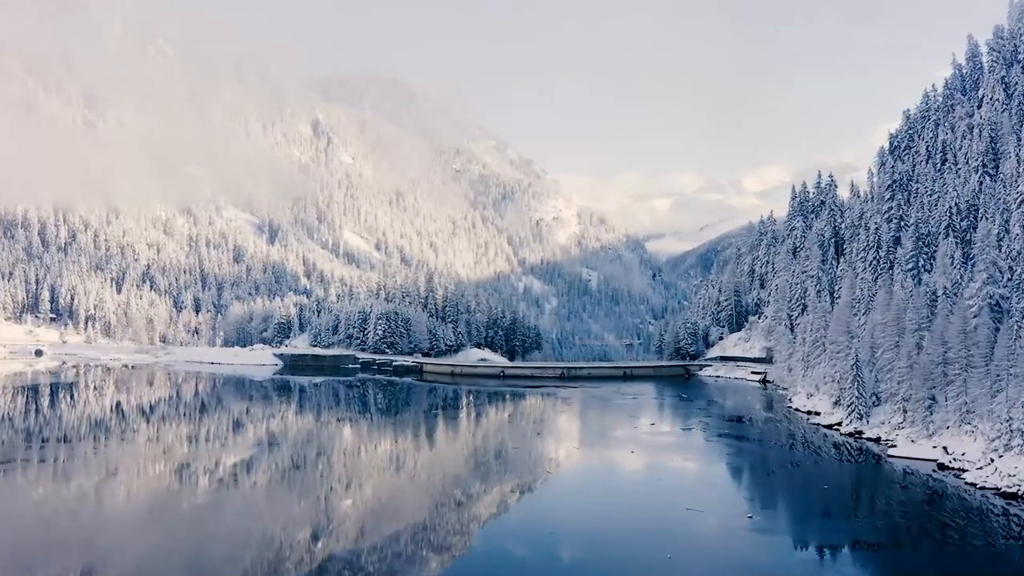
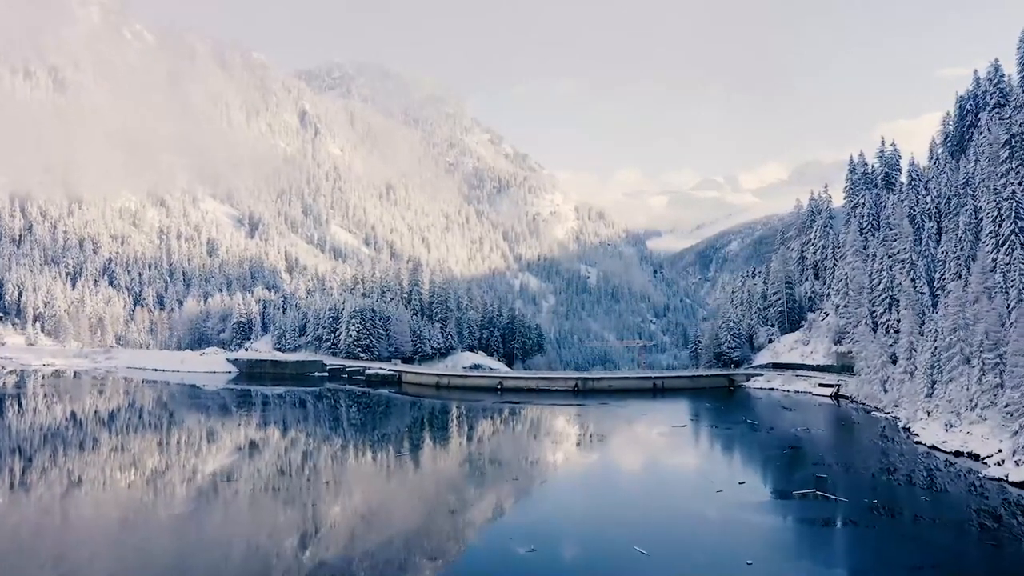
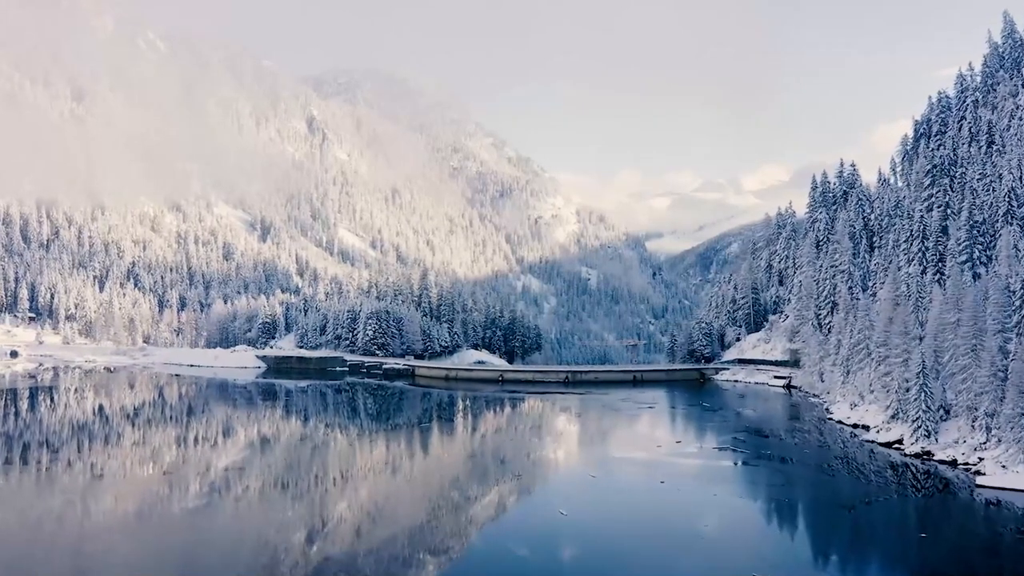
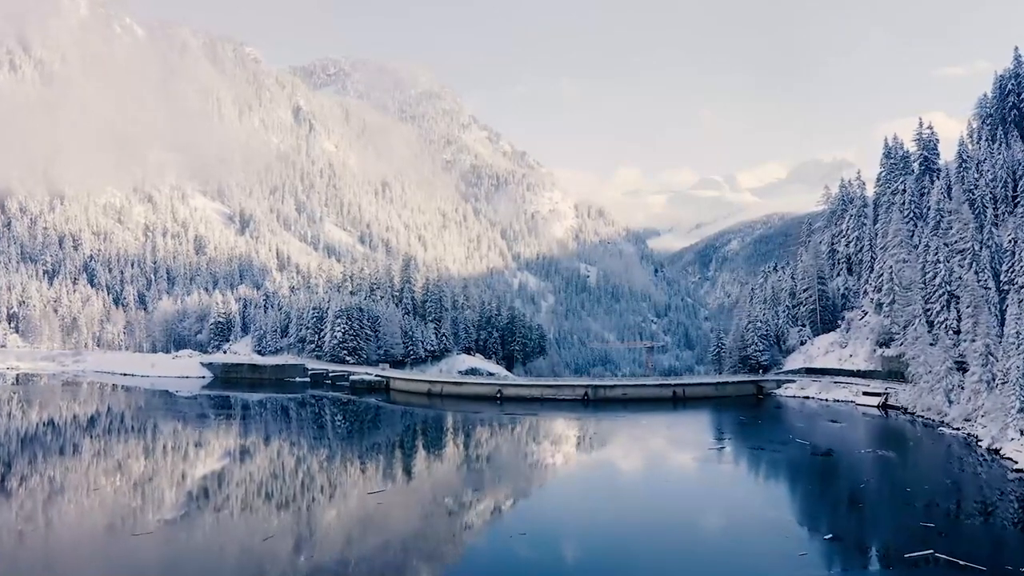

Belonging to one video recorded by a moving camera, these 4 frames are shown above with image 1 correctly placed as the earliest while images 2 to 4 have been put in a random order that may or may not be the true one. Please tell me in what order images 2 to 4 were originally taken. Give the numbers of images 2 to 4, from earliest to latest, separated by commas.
3, 2, 4
